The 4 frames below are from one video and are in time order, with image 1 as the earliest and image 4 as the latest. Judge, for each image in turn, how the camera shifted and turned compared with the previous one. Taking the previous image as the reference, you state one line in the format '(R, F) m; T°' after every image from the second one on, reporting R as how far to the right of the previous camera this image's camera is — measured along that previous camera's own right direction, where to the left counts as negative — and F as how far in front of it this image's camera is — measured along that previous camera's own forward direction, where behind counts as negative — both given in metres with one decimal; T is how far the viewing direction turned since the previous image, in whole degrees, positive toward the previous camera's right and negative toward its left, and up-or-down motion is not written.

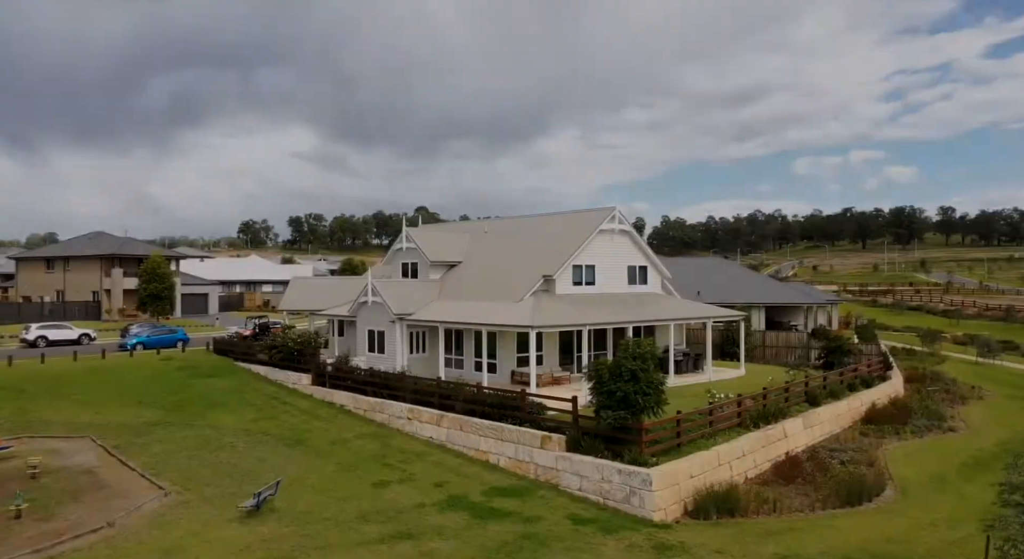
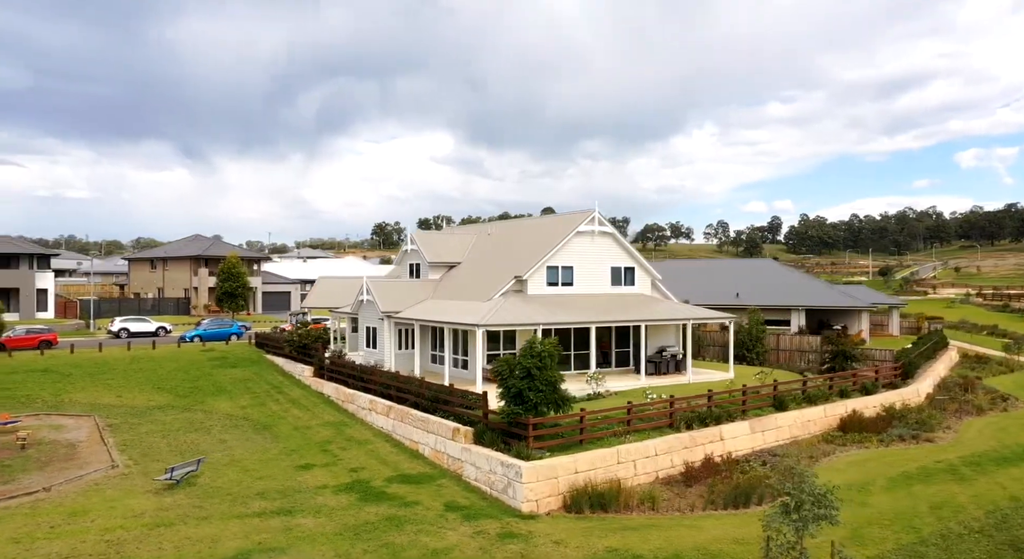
(+4.8, -0.5) m; -8°
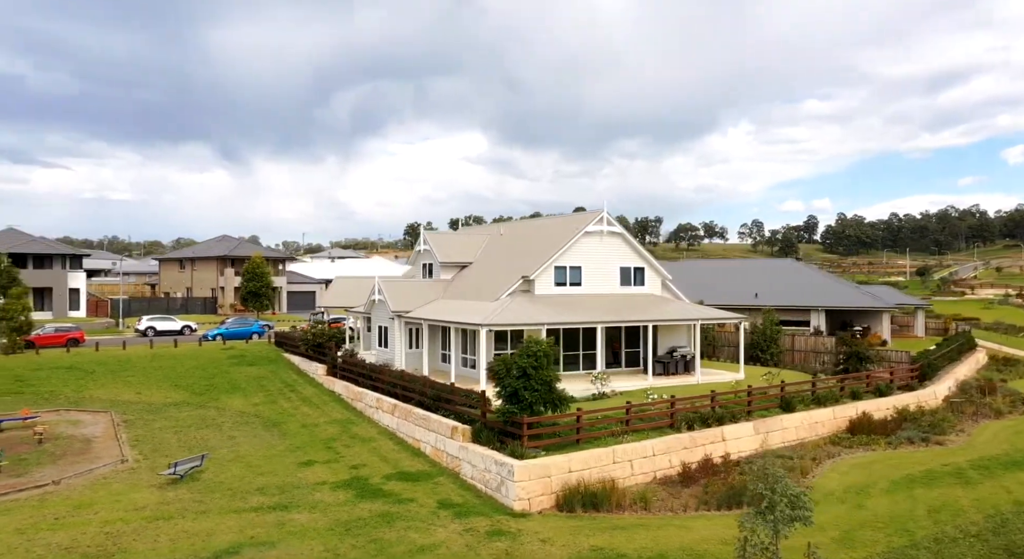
(+0.8, -0.1) m; -2°
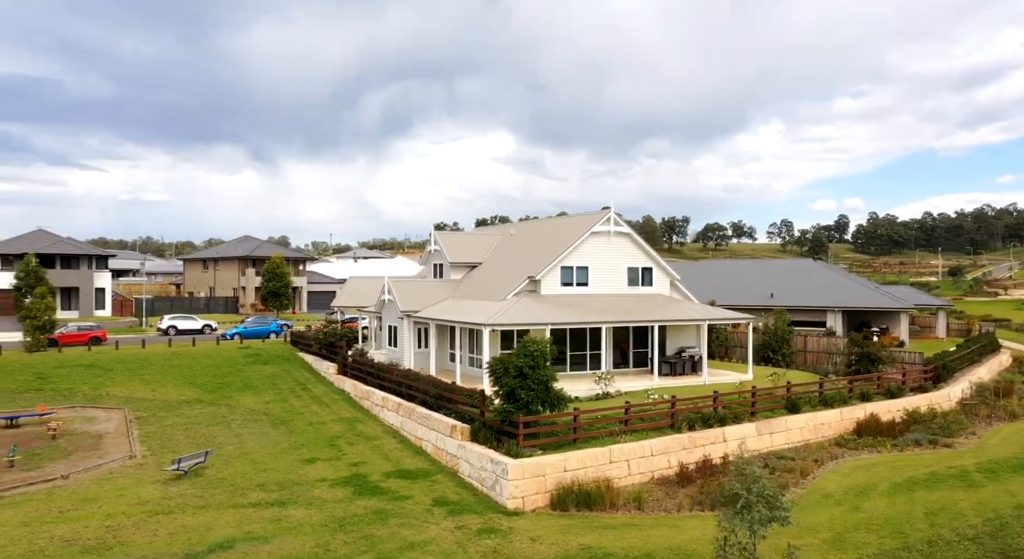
(+0.6, -0.1) m; -2°
